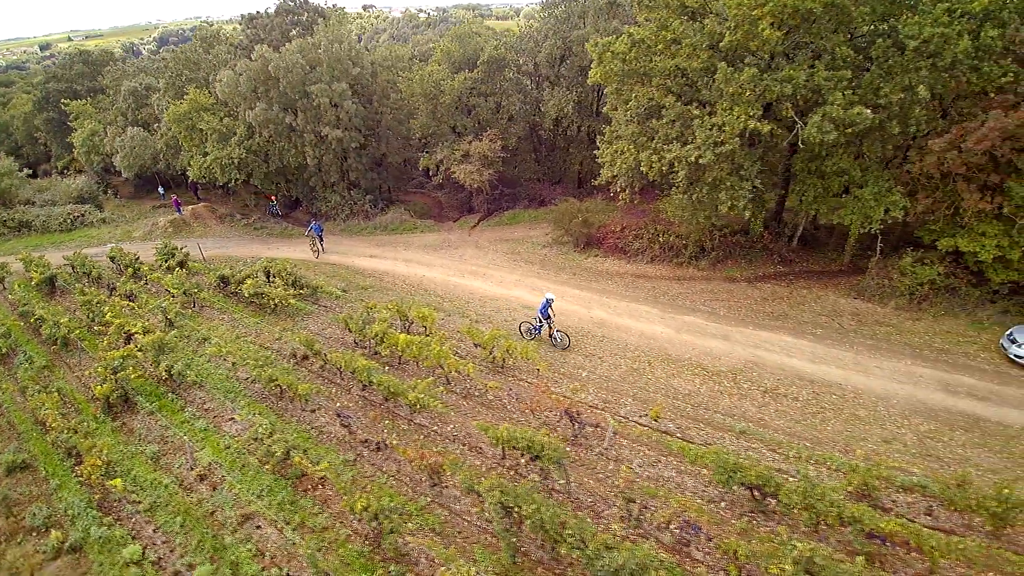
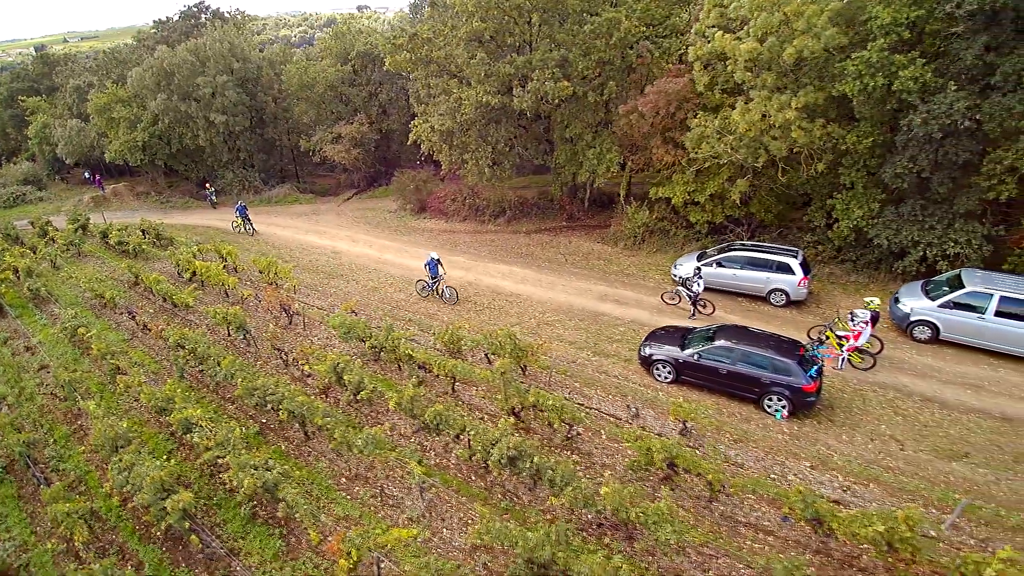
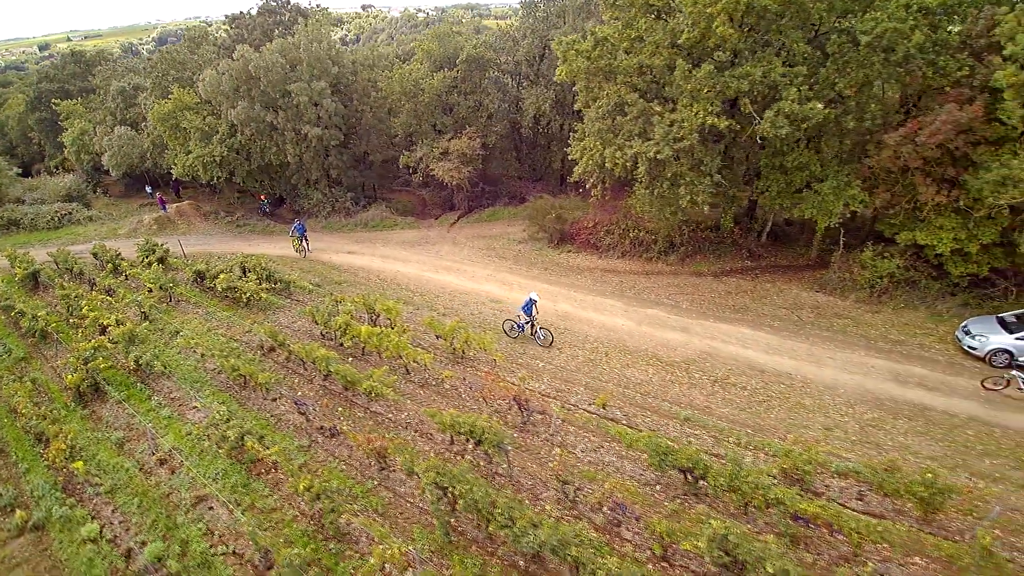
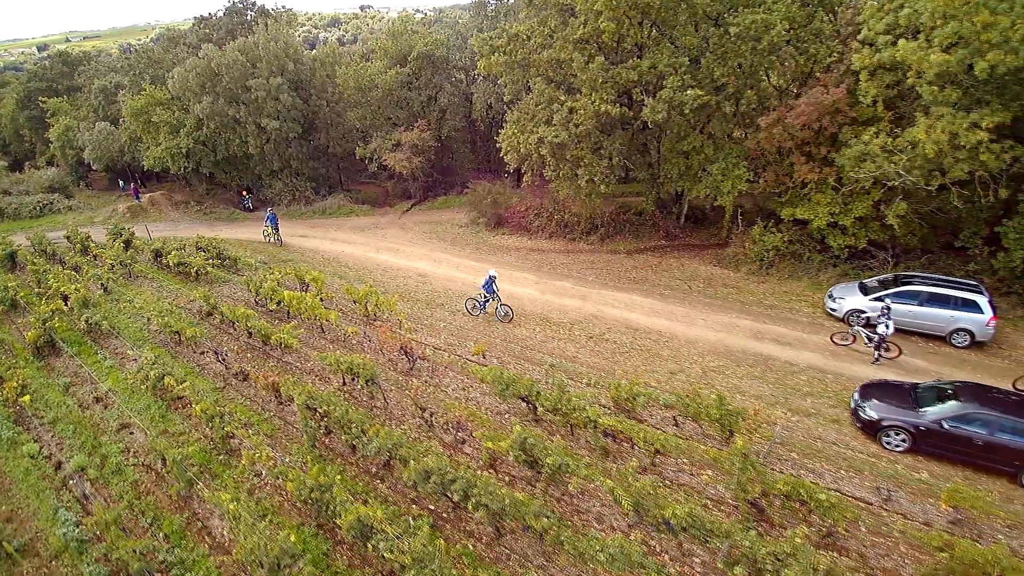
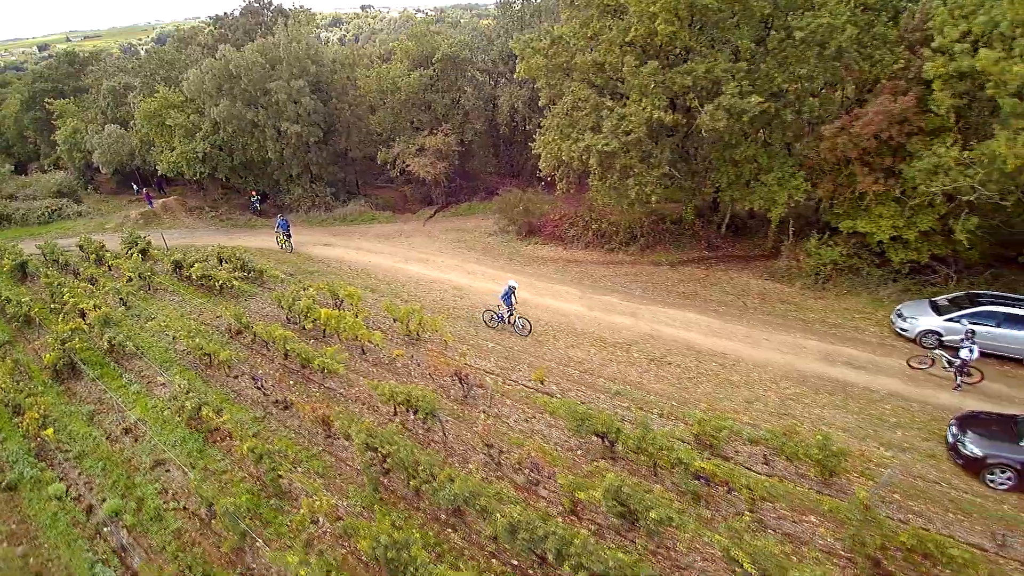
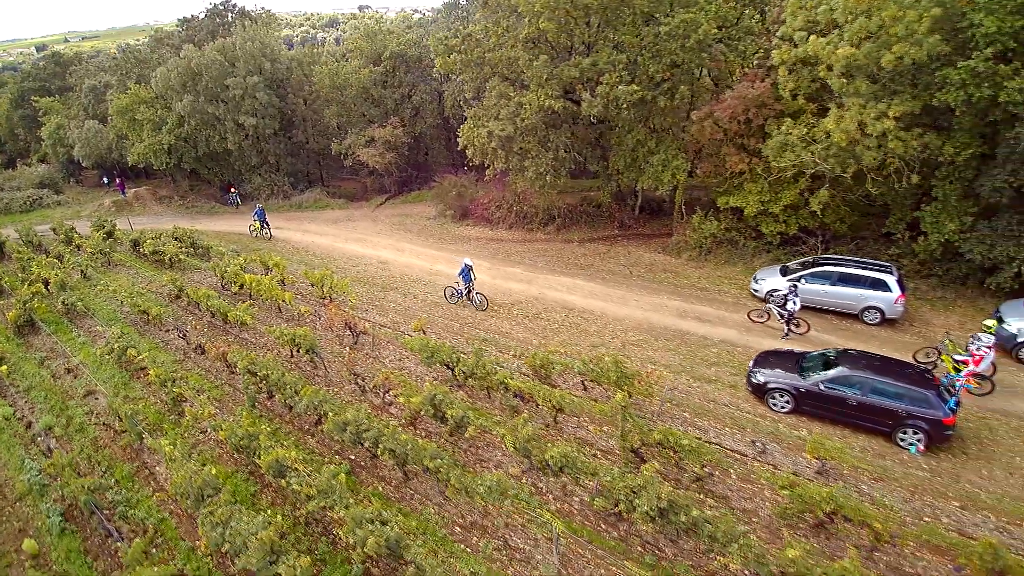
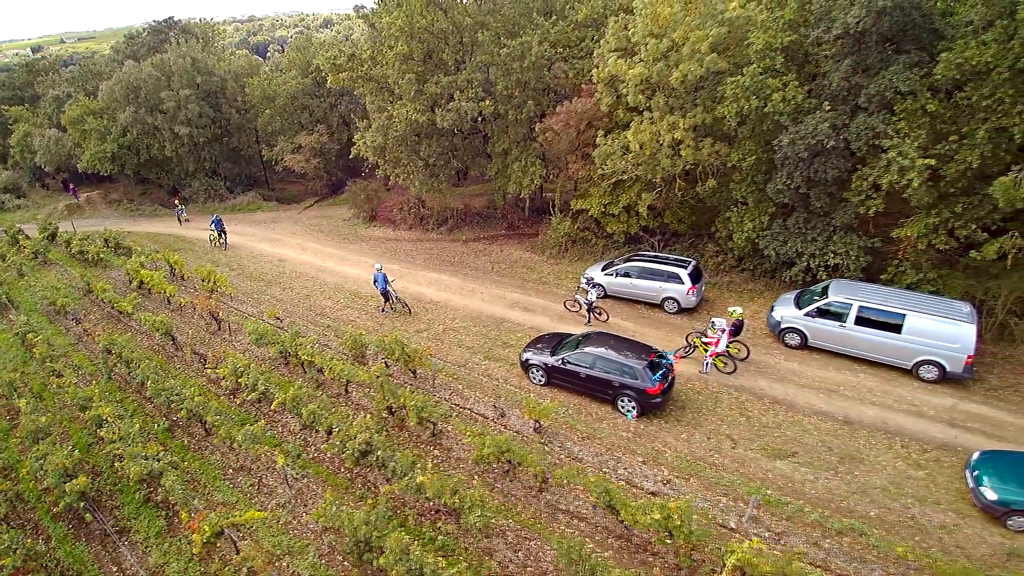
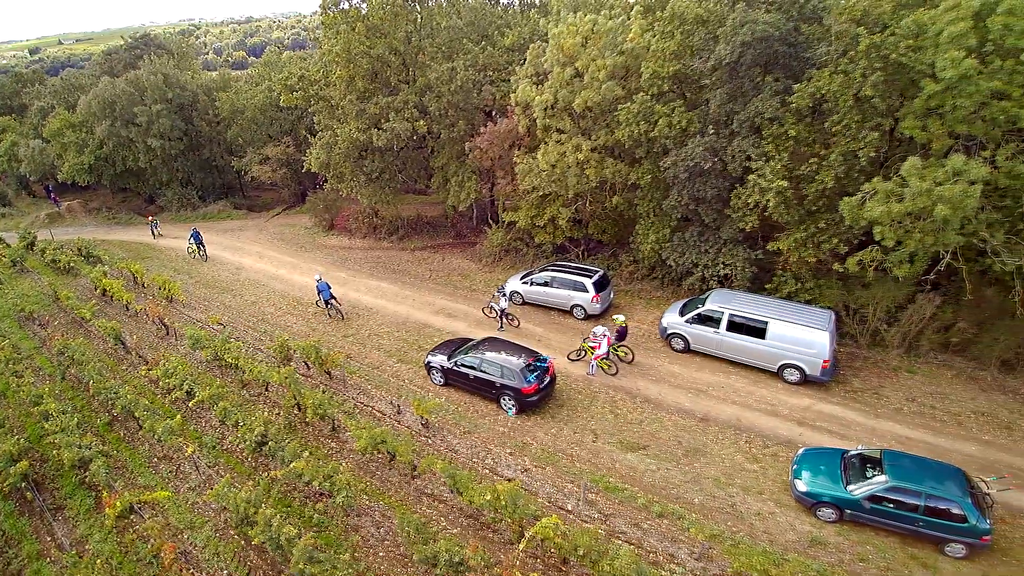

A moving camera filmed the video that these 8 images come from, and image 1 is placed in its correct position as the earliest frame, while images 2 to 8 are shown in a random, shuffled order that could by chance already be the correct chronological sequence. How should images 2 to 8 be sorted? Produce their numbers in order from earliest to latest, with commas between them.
3, 5, 4, 6, 2, 7, 8
